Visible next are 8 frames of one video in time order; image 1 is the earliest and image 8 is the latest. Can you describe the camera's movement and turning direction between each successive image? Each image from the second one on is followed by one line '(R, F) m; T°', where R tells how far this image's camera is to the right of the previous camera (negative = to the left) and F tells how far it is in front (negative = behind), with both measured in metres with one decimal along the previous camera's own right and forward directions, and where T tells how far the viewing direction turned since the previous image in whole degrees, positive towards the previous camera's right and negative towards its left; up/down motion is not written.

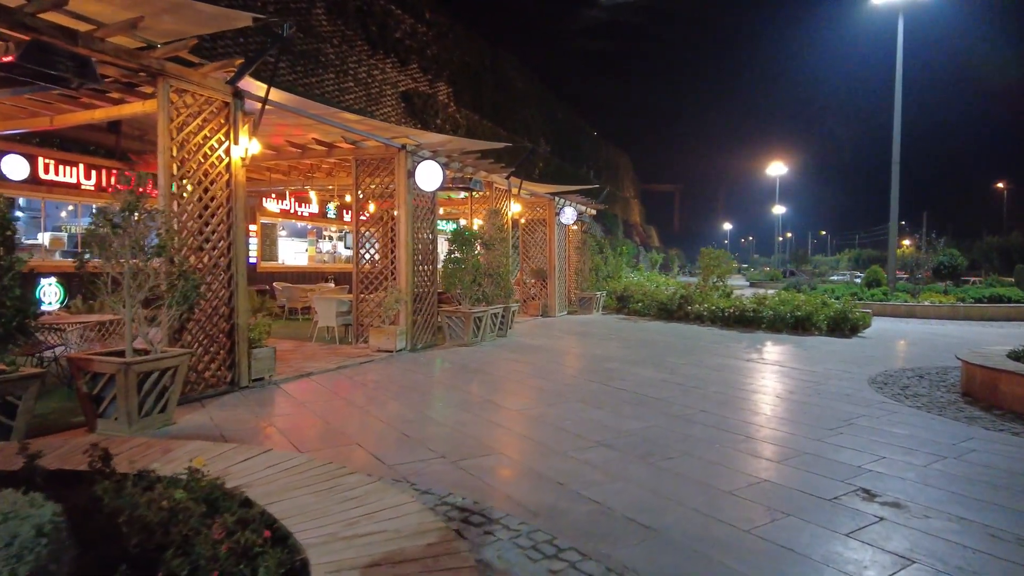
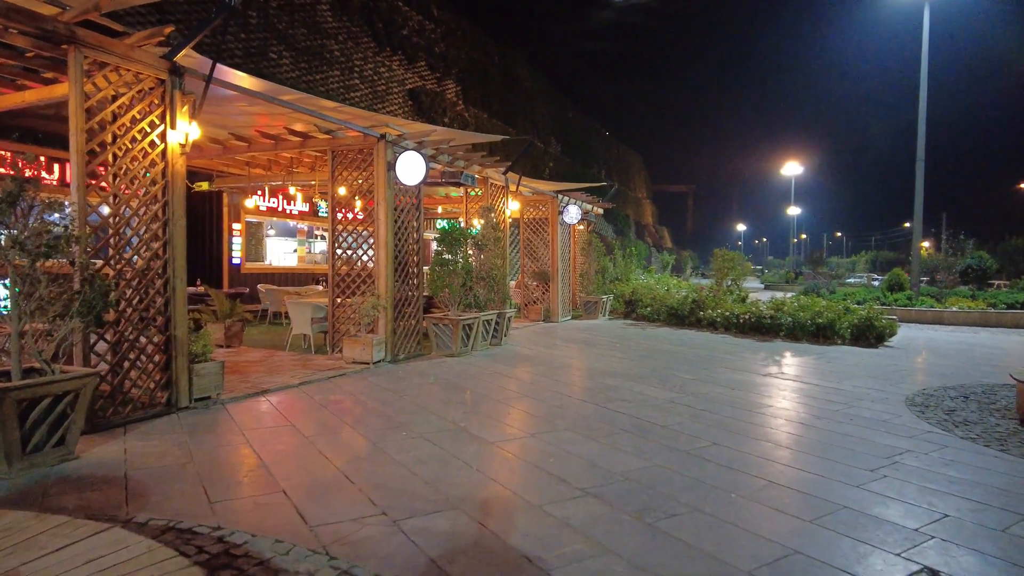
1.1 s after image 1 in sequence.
(+0.2, +0.8) m; -1°
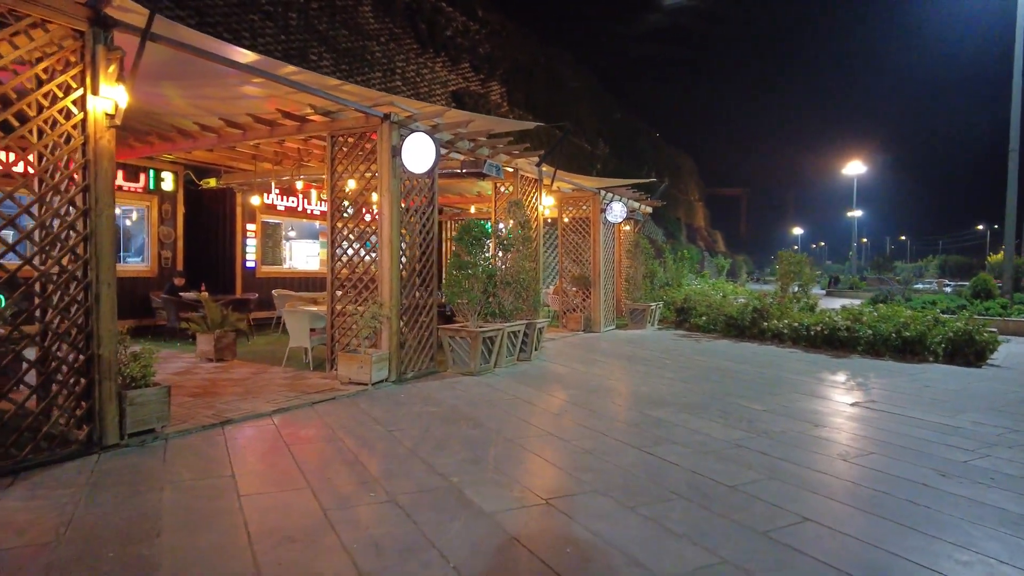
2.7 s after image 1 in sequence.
(+0.2, +1.1) m; -4°
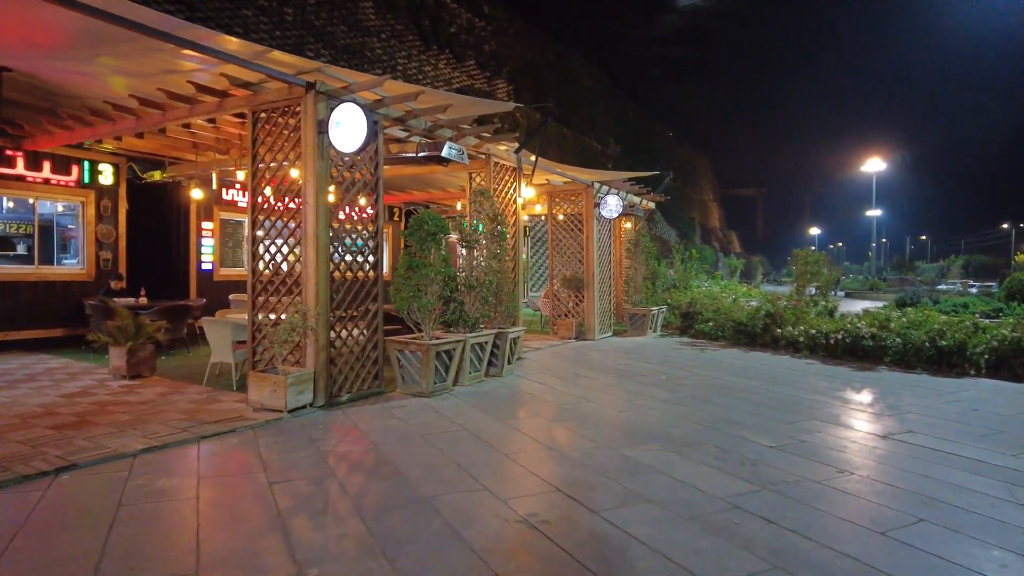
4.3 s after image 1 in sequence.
(+0.5, +1.1) m; -1°
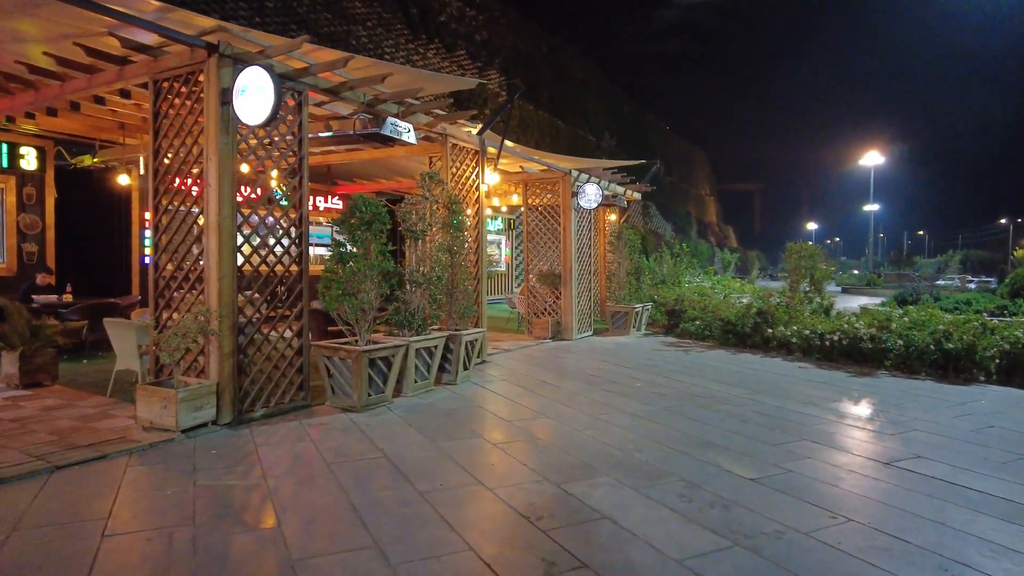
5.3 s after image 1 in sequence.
(+0.4, +0.7) m; 0°
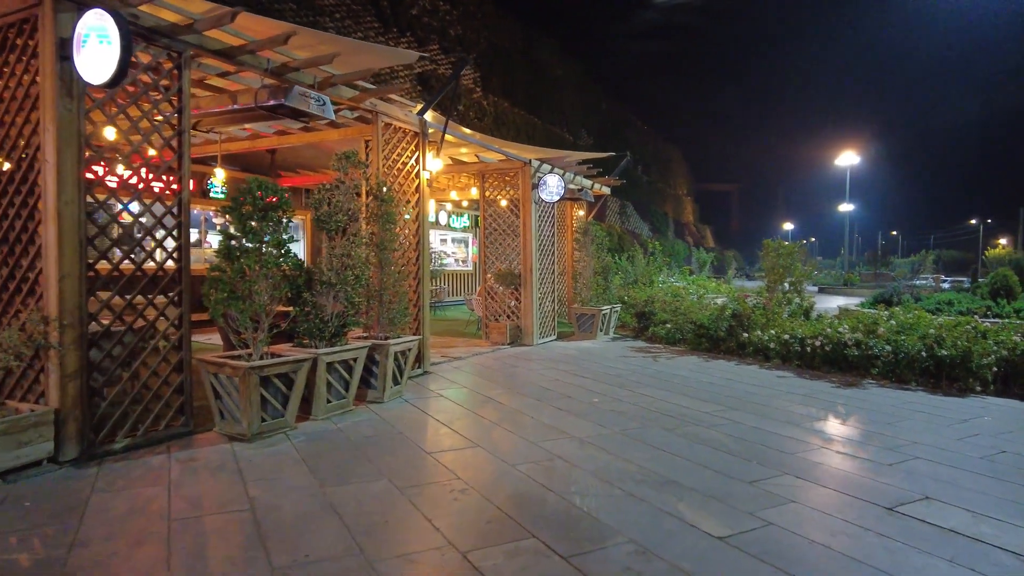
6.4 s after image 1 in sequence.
(+0.3, +0.8) m; +2°
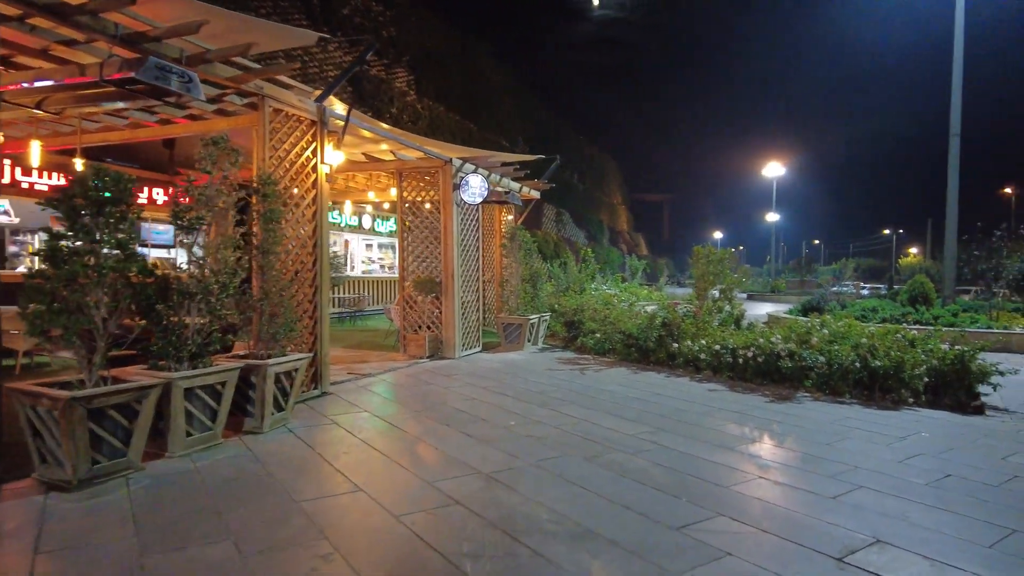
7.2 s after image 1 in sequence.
(+0.2, +0.6) m; +5°
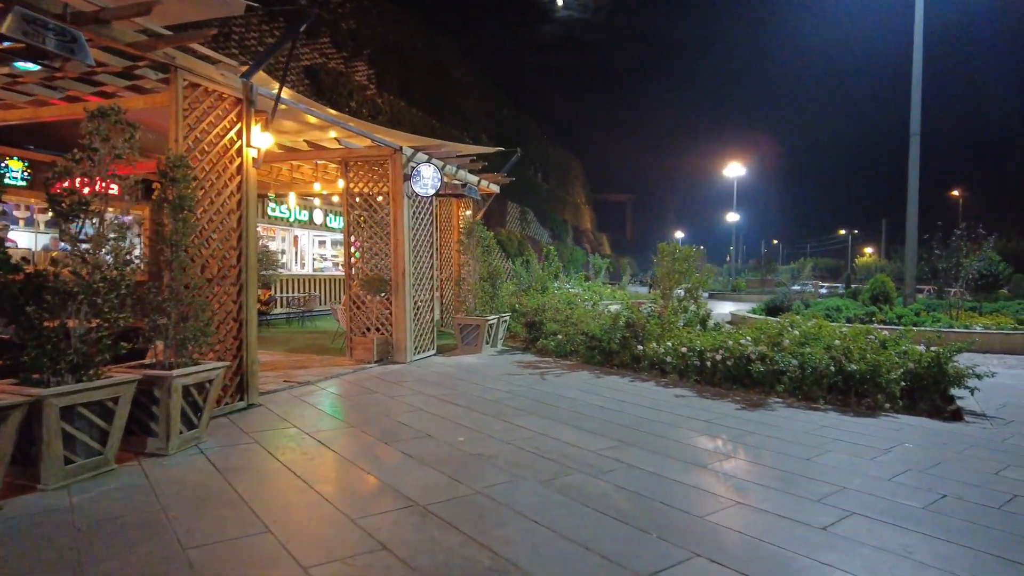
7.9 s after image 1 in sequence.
(+0.1, +0.5) m; +3°
